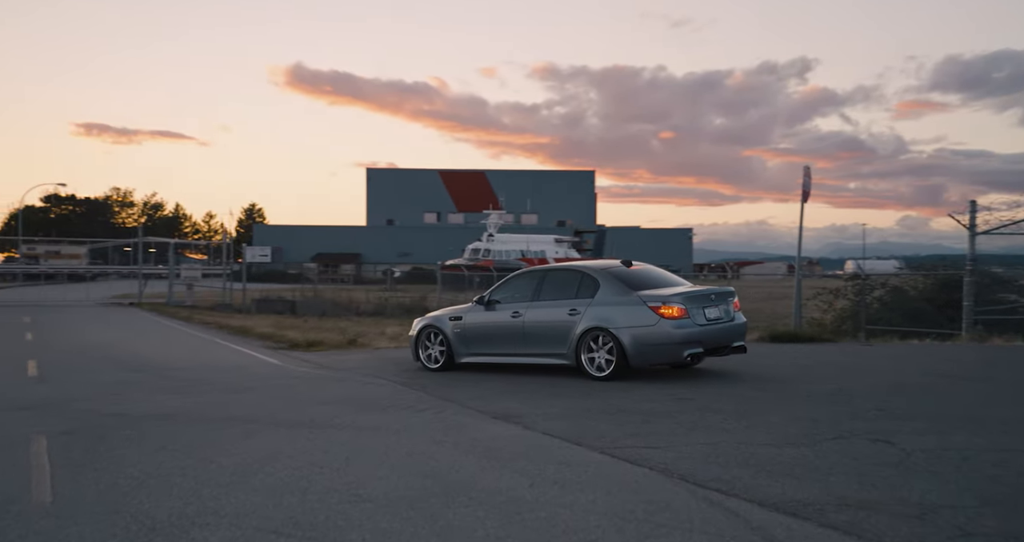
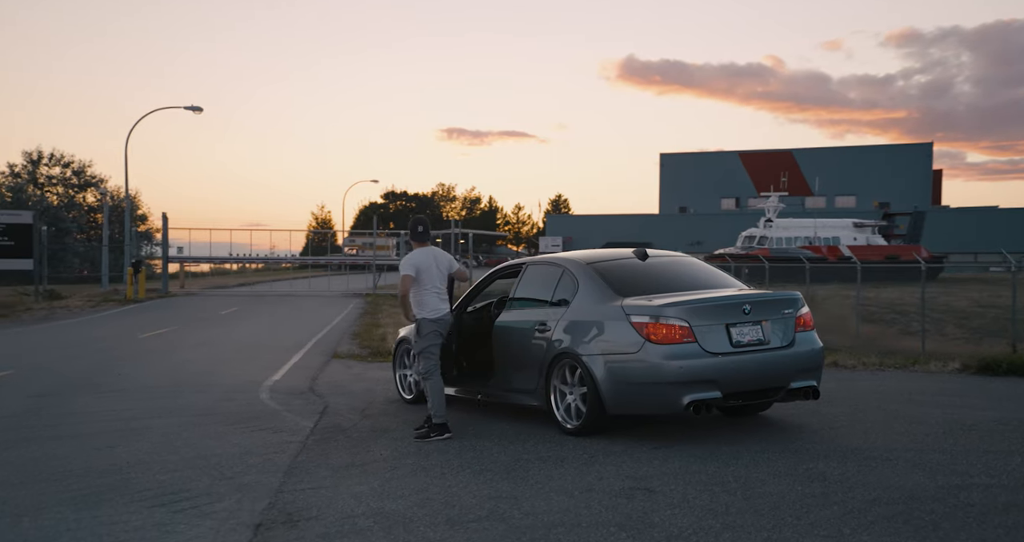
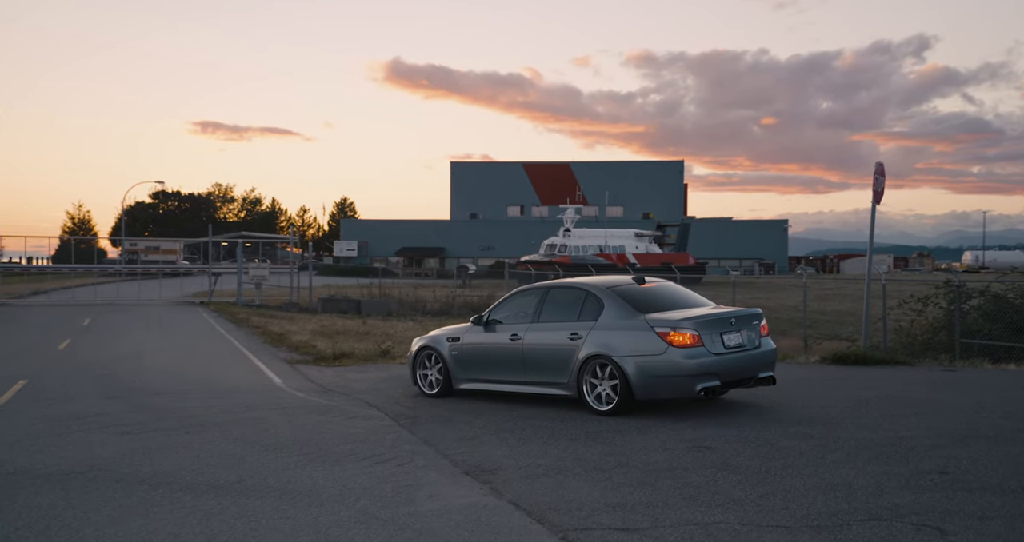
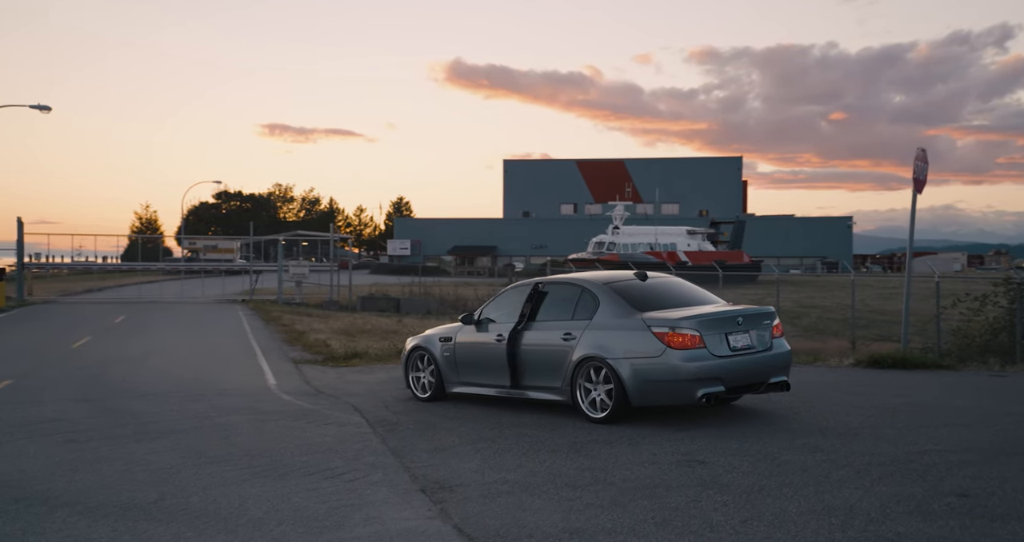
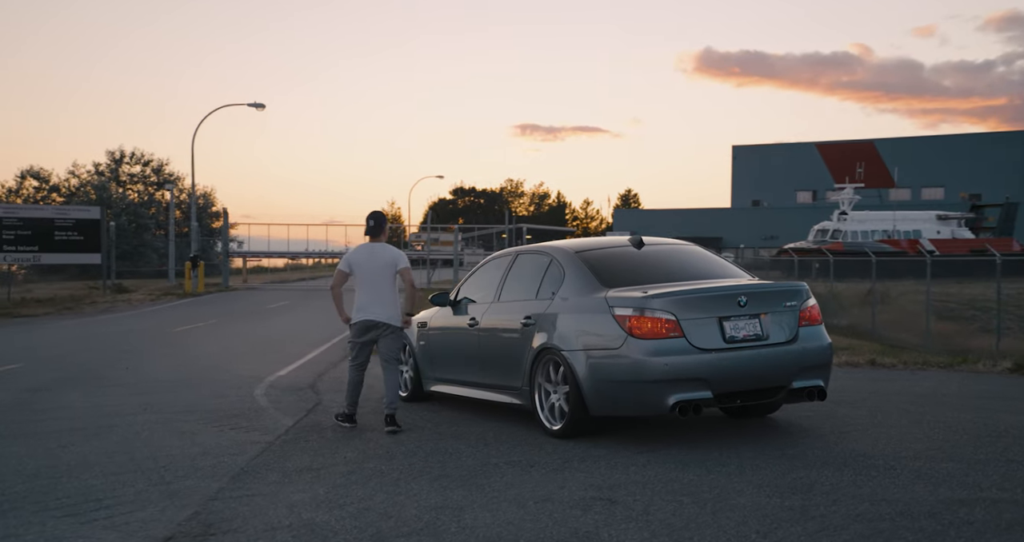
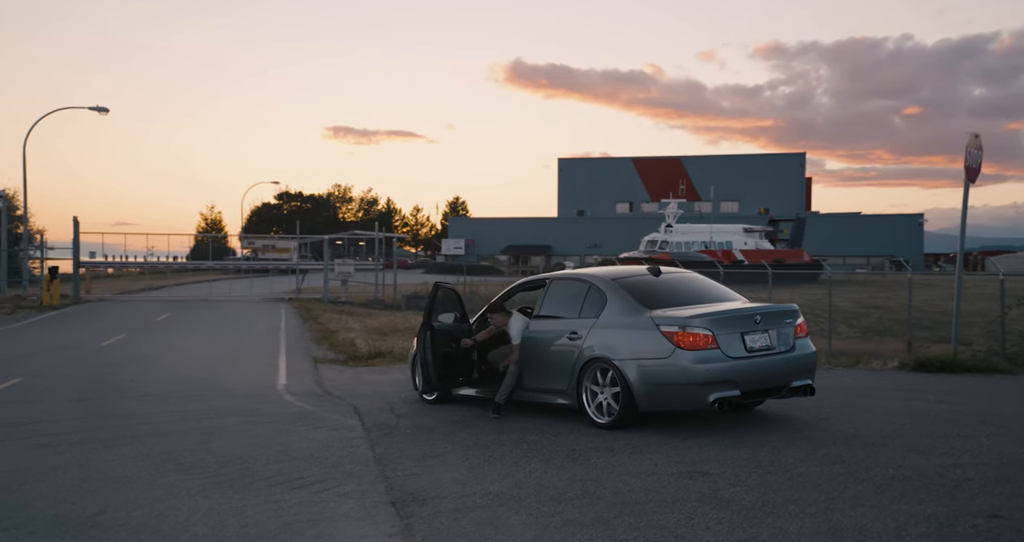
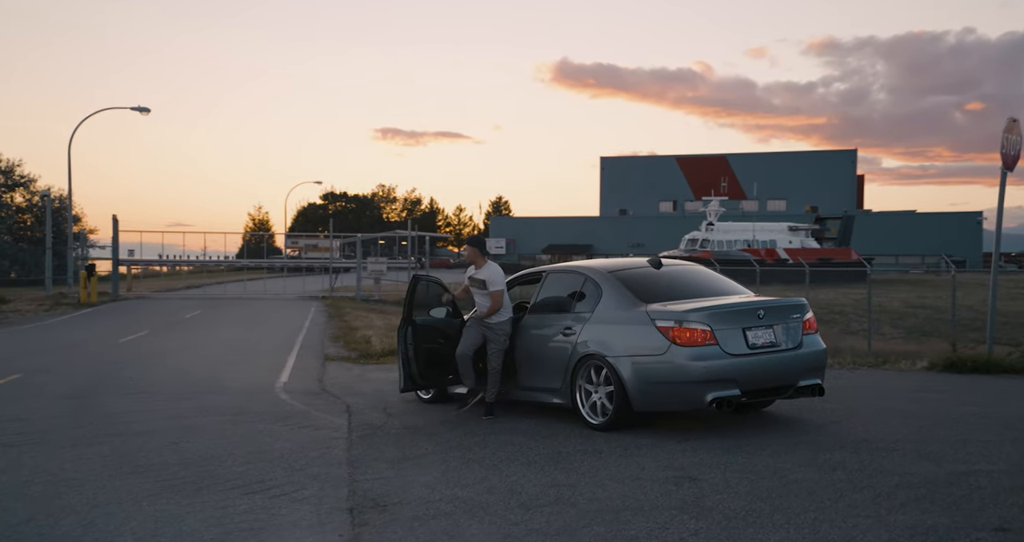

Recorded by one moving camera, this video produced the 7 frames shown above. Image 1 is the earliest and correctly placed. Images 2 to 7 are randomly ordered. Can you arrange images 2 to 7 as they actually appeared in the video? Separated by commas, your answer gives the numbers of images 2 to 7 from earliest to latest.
3, 4, 6, 7, 2, 5
